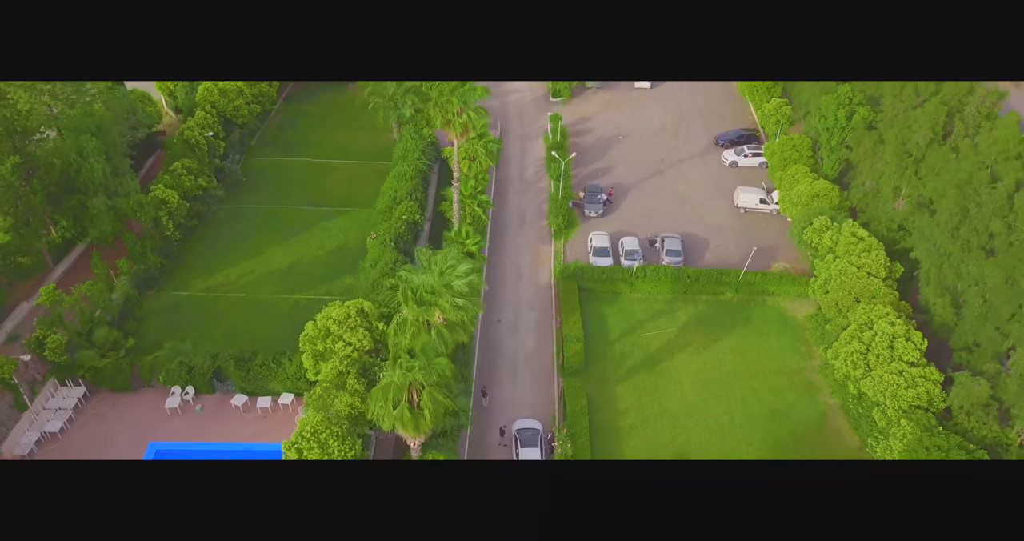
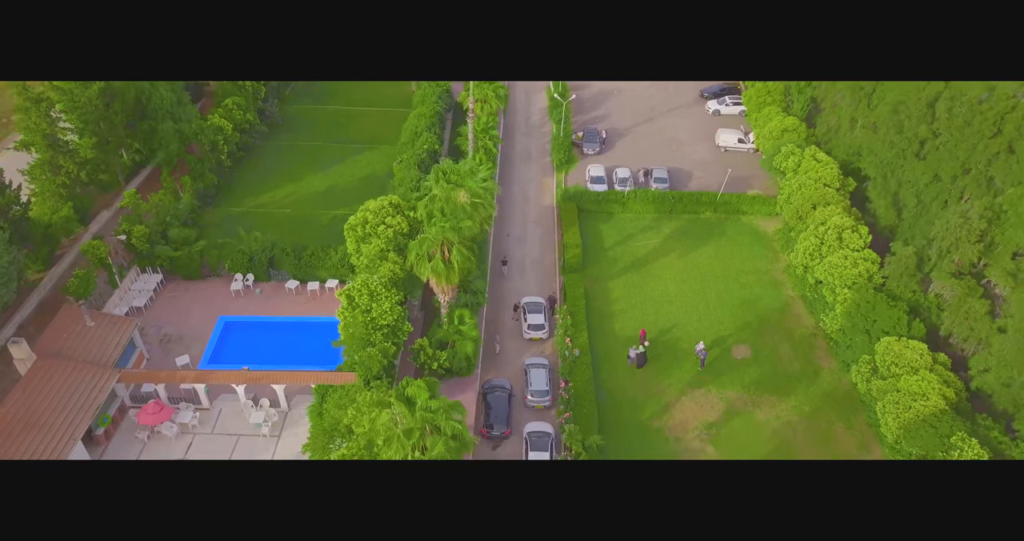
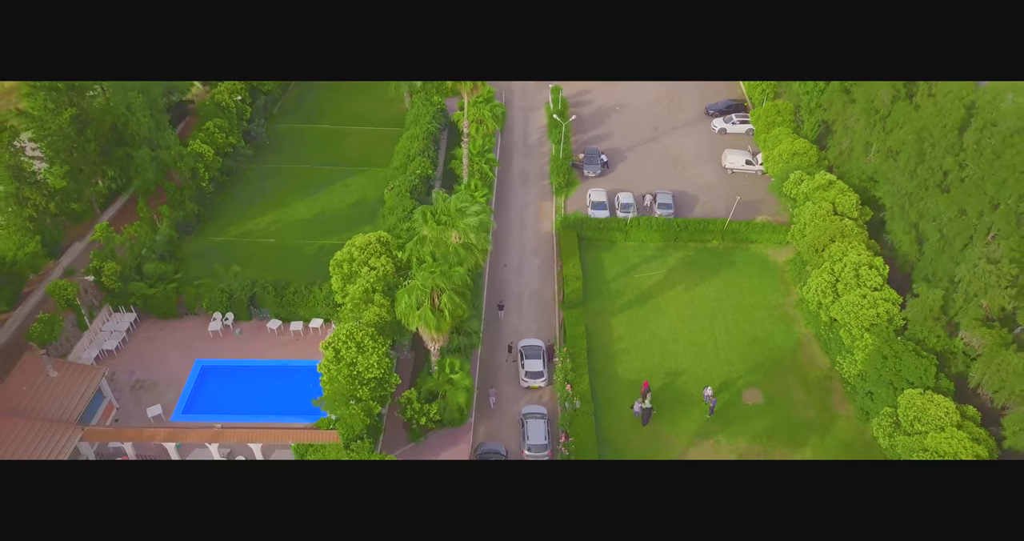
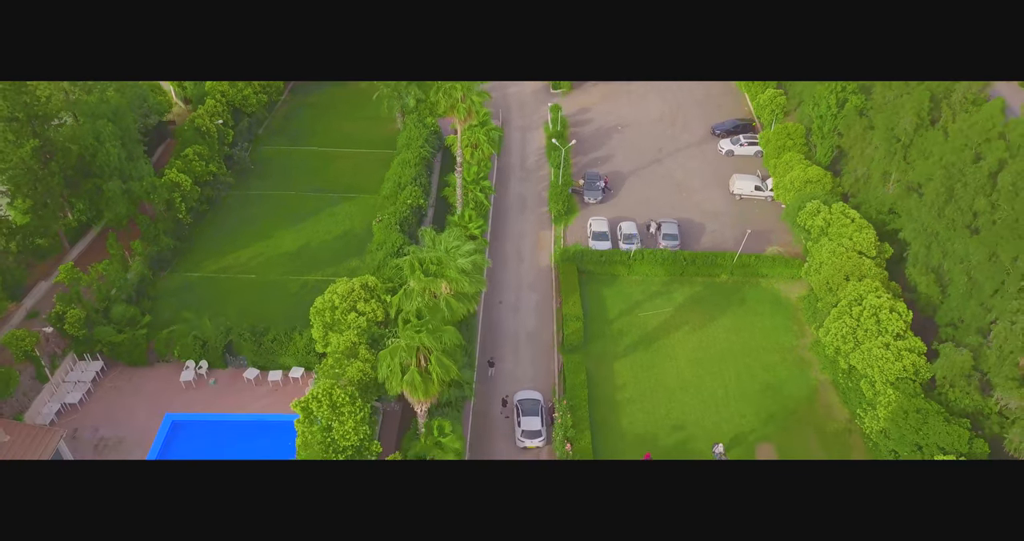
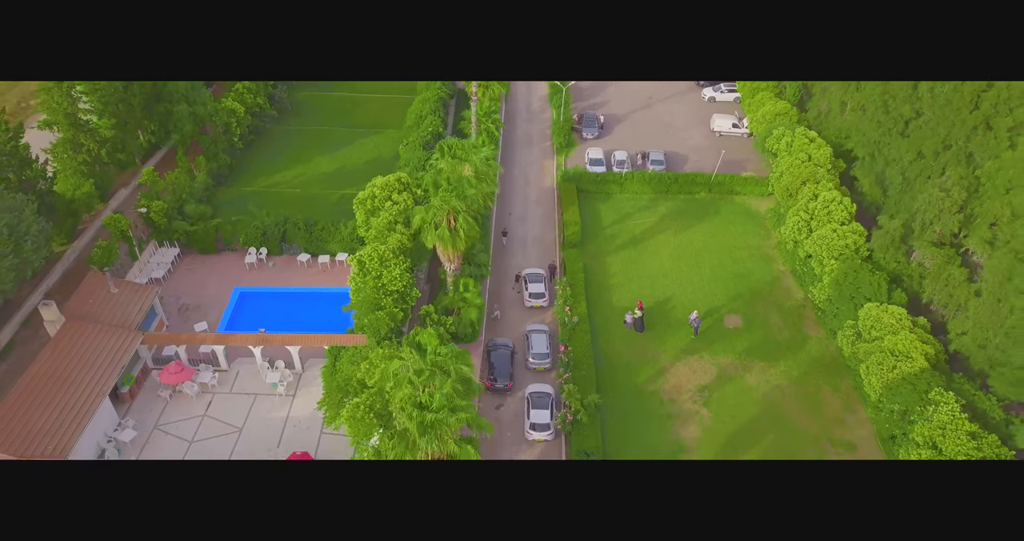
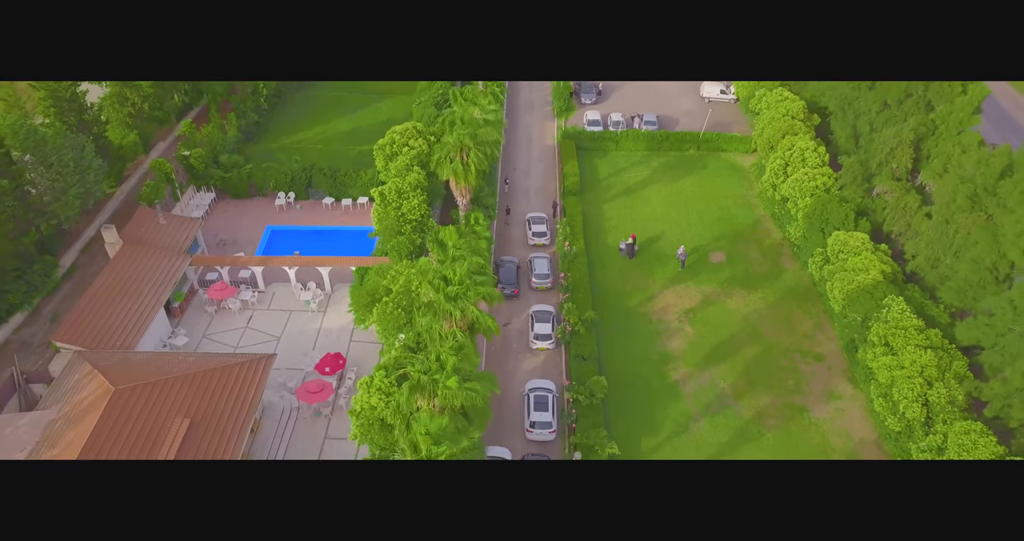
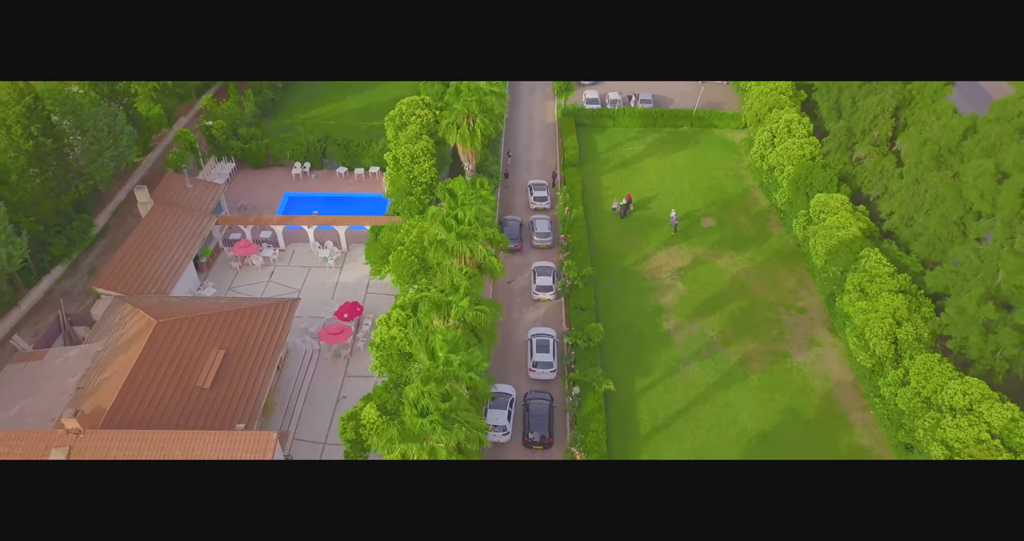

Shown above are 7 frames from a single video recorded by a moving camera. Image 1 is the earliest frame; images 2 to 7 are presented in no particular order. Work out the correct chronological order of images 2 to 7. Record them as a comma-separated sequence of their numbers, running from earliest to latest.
4, 3, 2, 5, 6, 7
